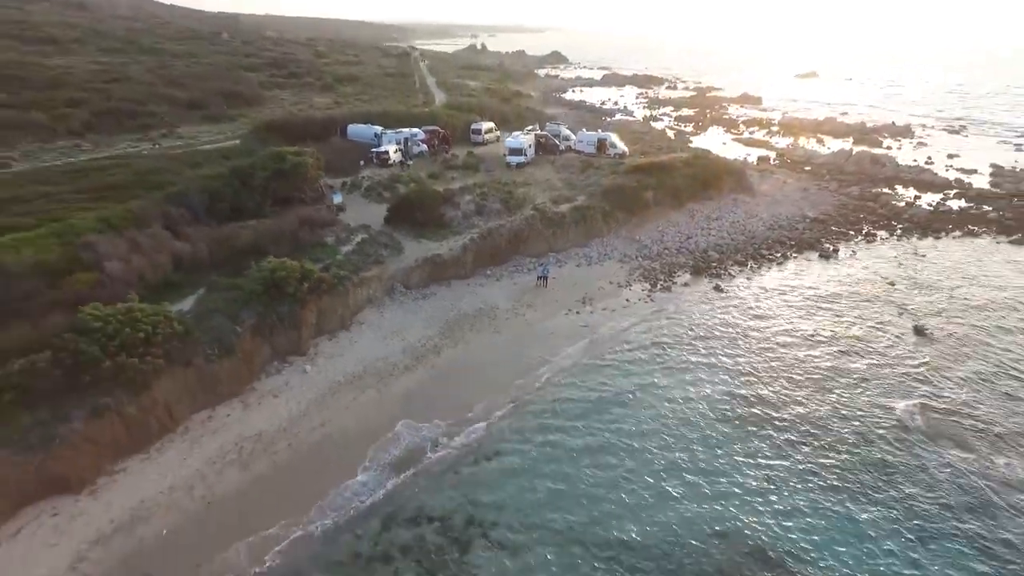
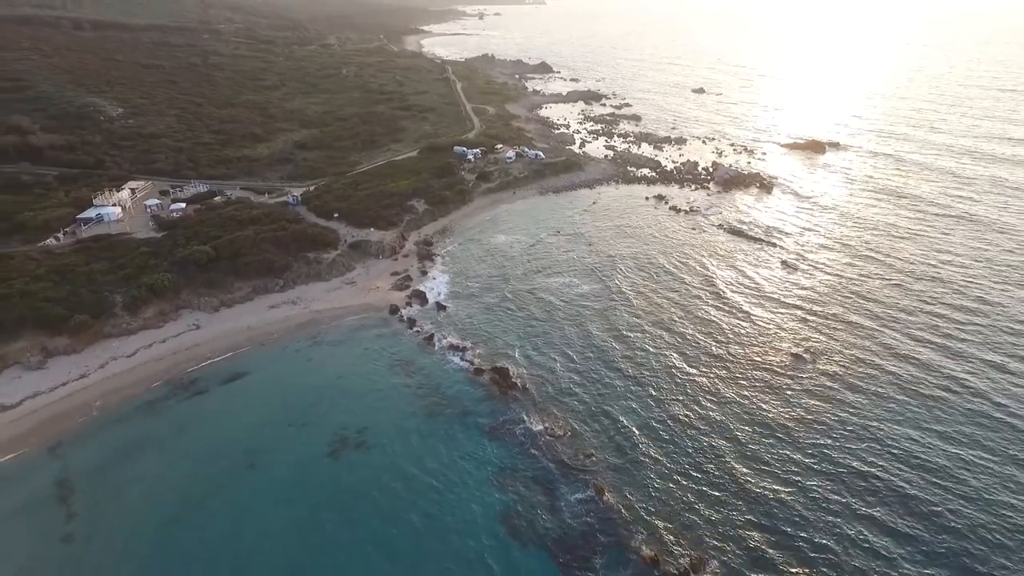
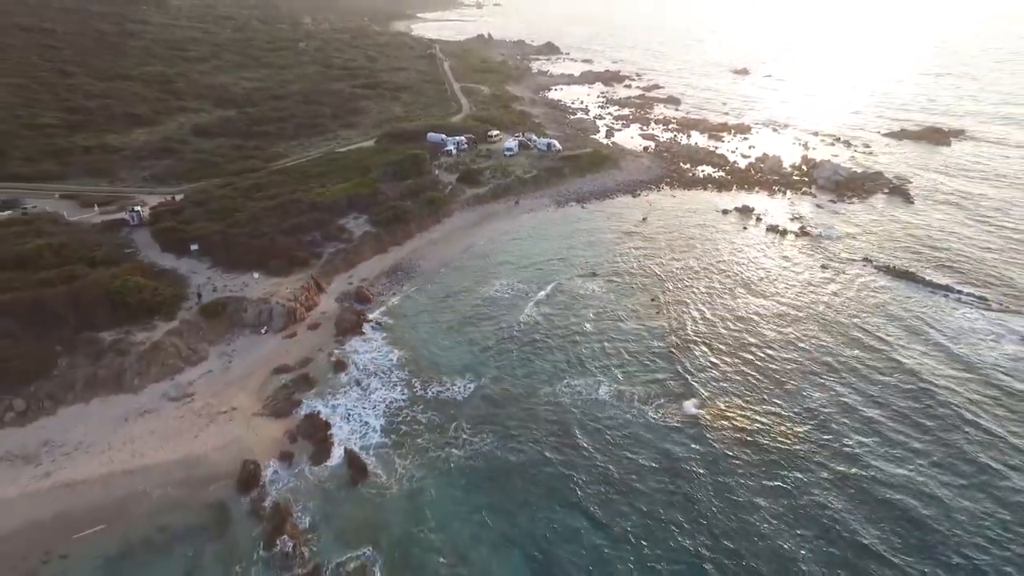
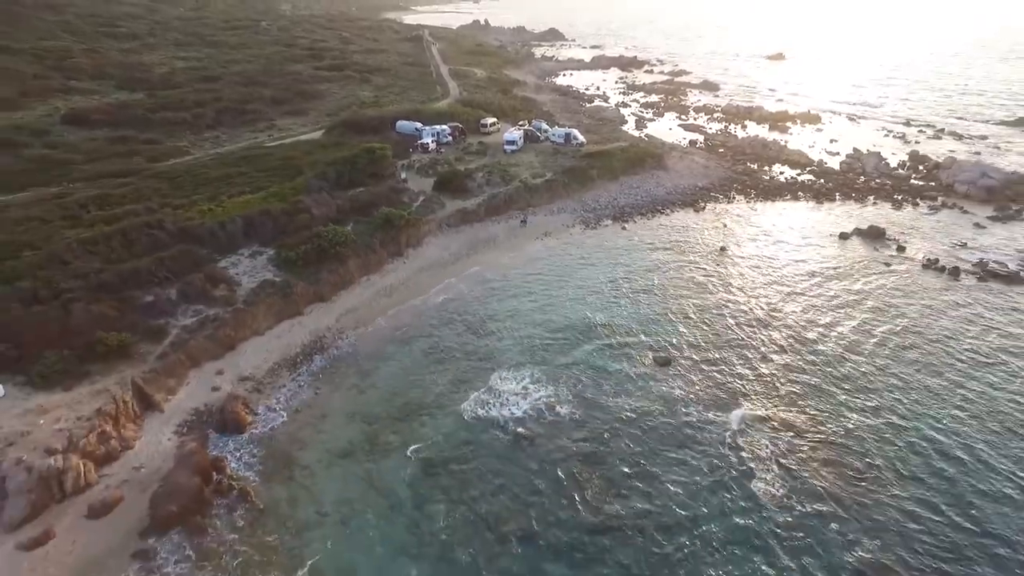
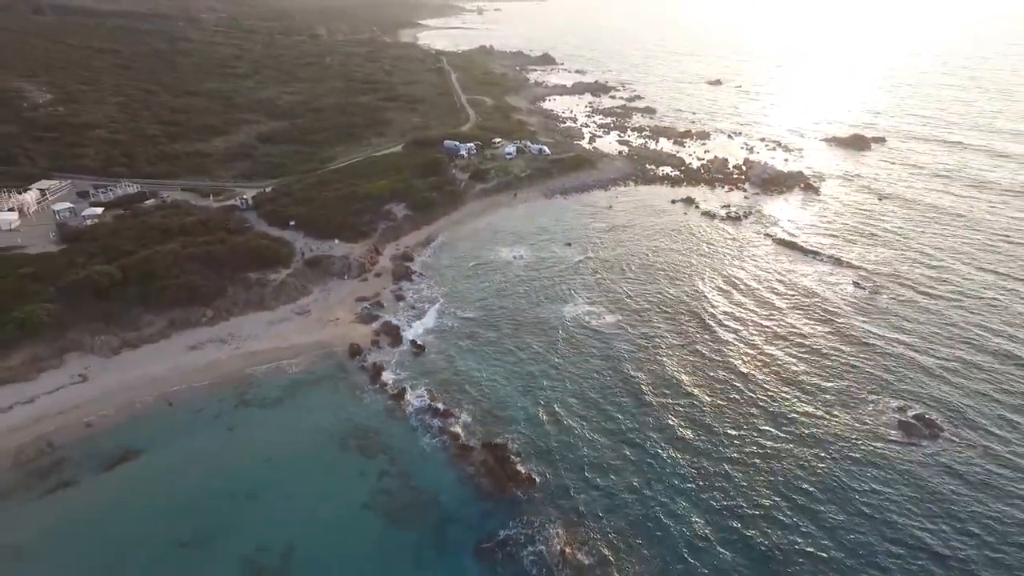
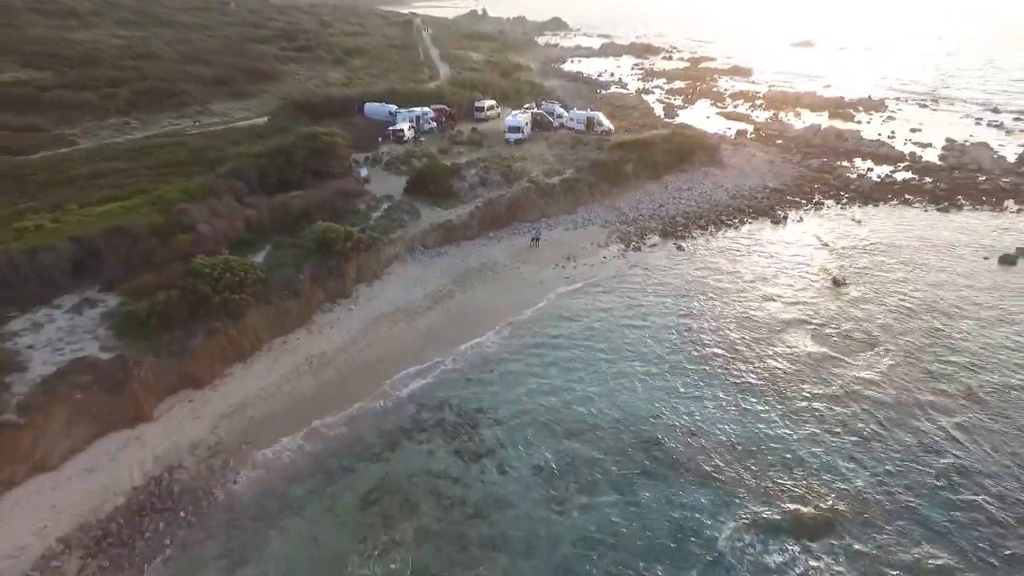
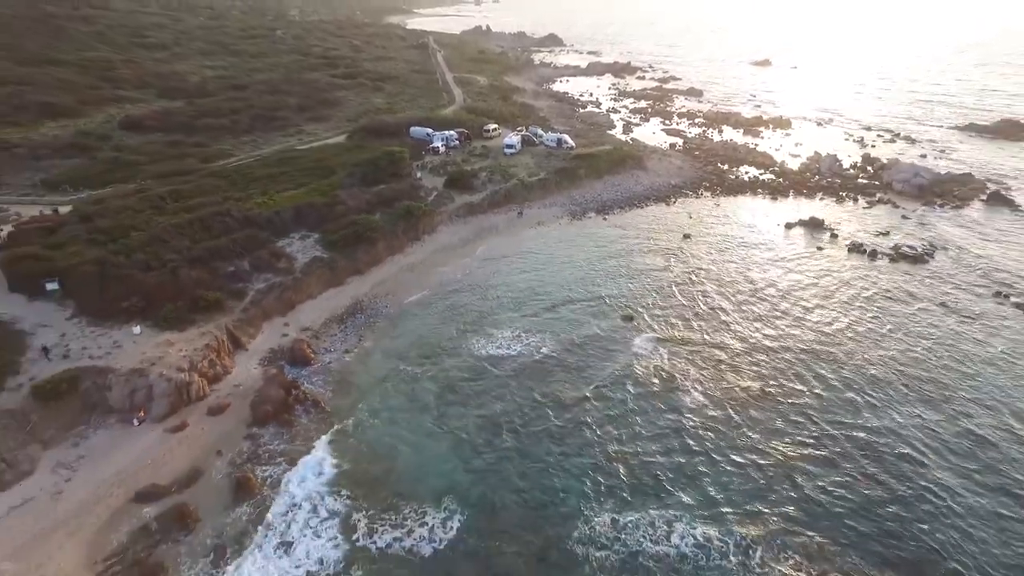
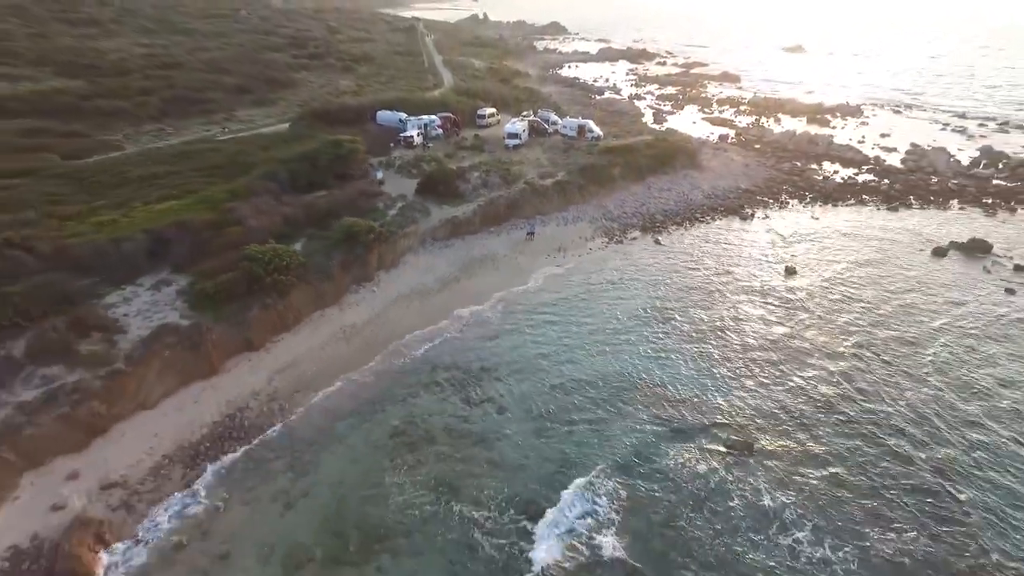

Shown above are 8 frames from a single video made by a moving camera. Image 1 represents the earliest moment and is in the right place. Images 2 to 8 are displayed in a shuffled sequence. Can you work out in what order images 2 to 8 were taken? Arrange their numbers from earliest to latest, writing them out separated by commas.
6, 8, 4, 7, 3, 5, 2
